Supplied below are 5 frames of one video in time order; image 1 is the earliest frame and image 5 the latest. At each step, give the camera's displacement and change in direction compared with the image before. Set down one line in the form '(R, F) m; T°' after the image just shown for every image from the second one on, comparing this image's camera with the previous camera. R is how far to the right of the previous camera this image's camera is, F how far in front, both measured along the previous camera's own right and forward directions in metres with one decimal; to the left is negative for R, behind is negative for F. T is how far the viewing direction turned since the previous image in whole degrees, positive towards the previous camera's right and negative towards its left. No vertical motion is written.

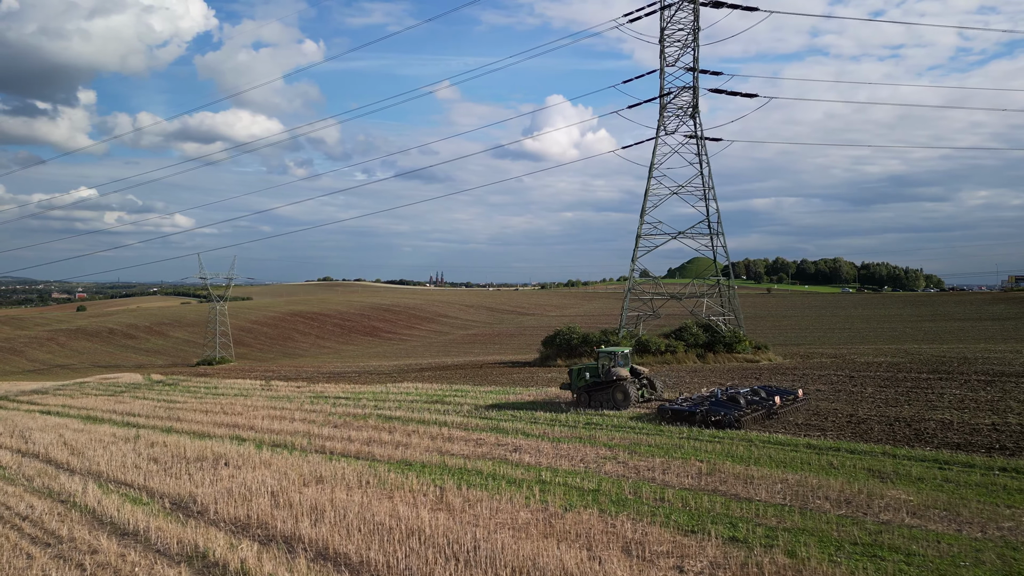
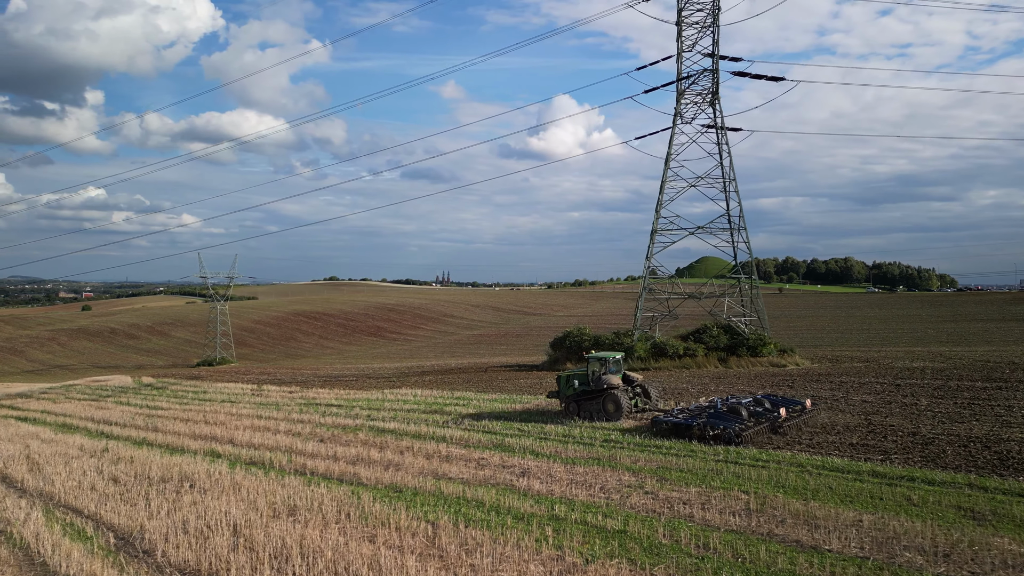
(0.0, +1.9) m; 0°
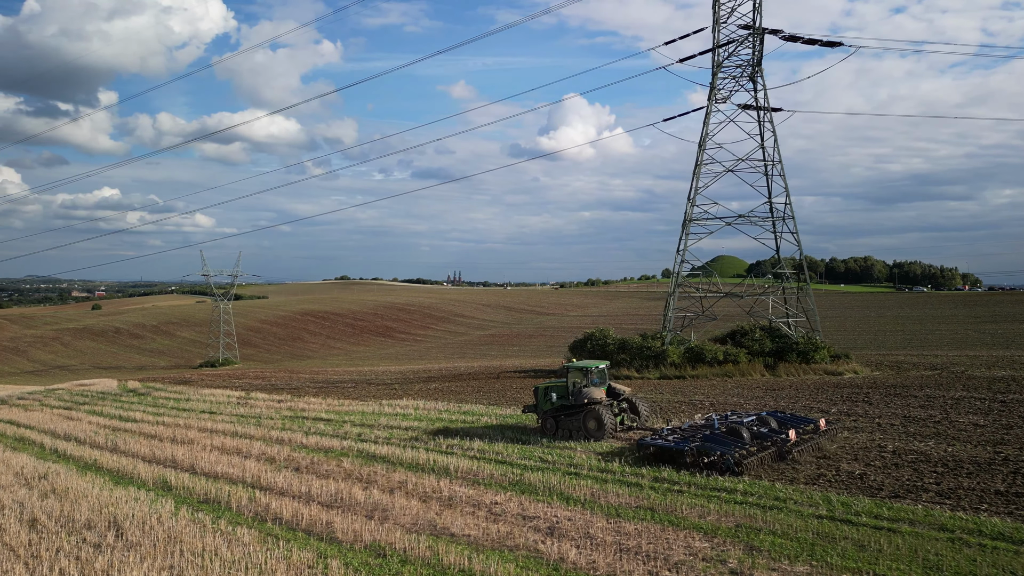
(-0.2, +3.0) m; -1°
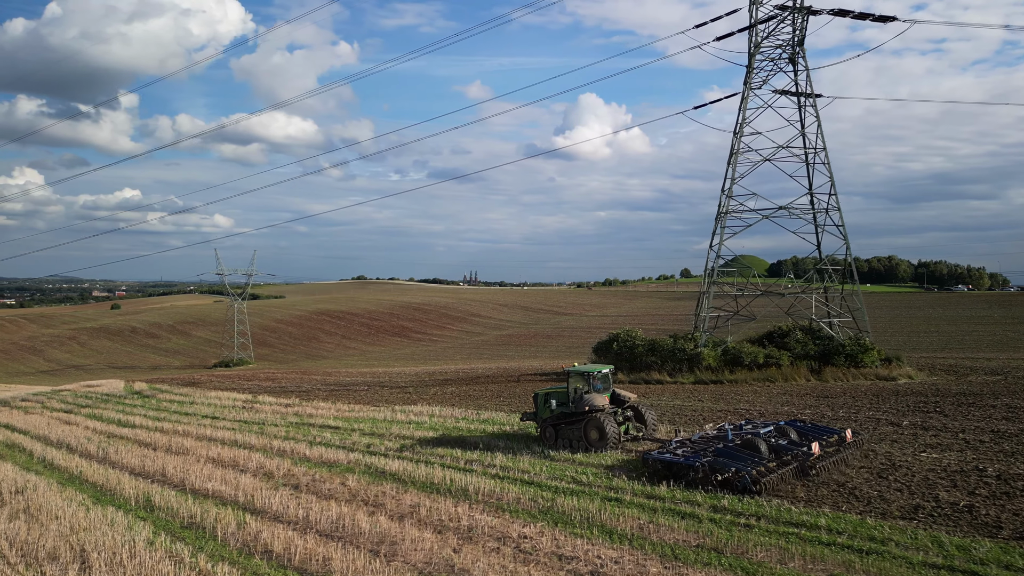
(-0.2, +1.6) m; -1°
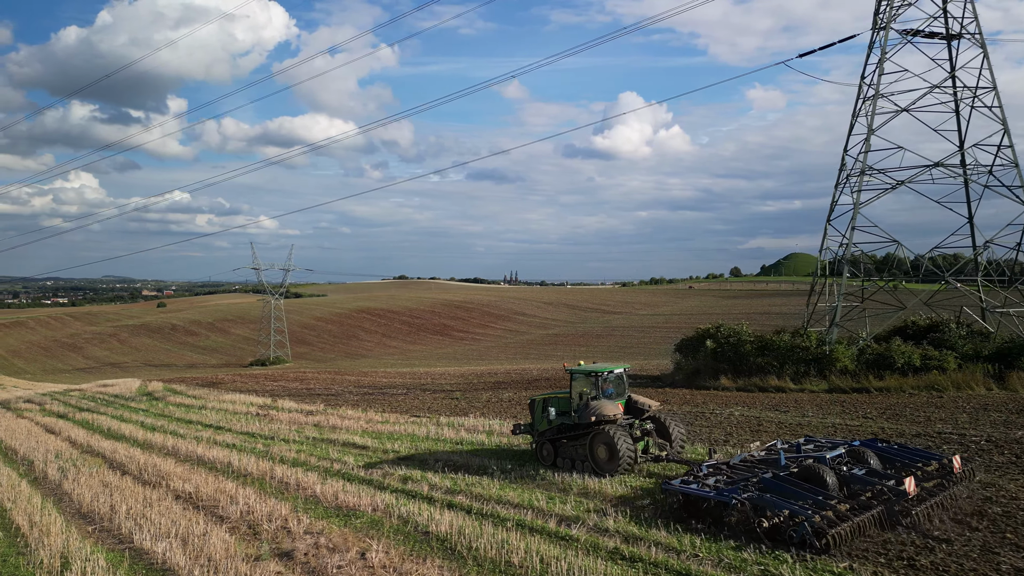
(-0.8, +4.4) m; -3°
